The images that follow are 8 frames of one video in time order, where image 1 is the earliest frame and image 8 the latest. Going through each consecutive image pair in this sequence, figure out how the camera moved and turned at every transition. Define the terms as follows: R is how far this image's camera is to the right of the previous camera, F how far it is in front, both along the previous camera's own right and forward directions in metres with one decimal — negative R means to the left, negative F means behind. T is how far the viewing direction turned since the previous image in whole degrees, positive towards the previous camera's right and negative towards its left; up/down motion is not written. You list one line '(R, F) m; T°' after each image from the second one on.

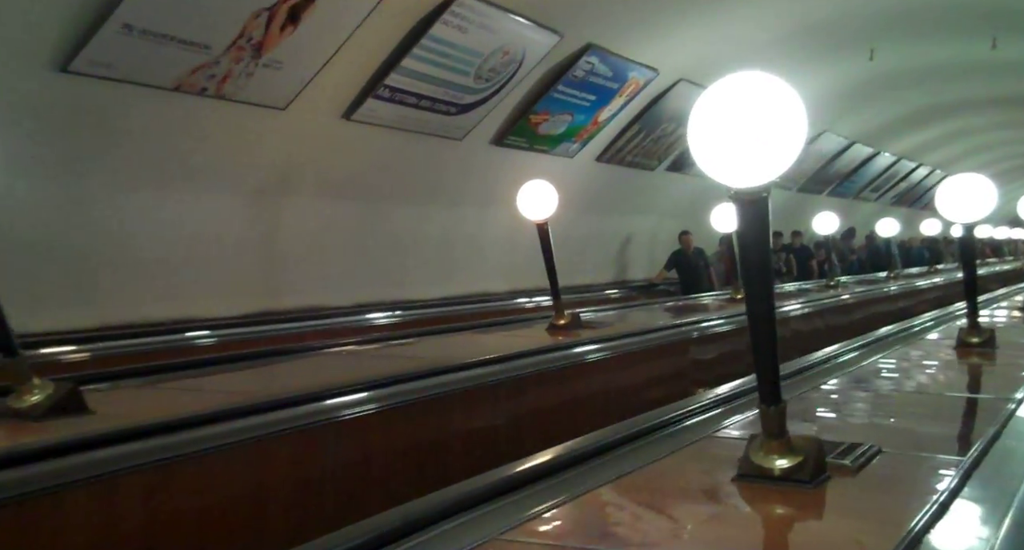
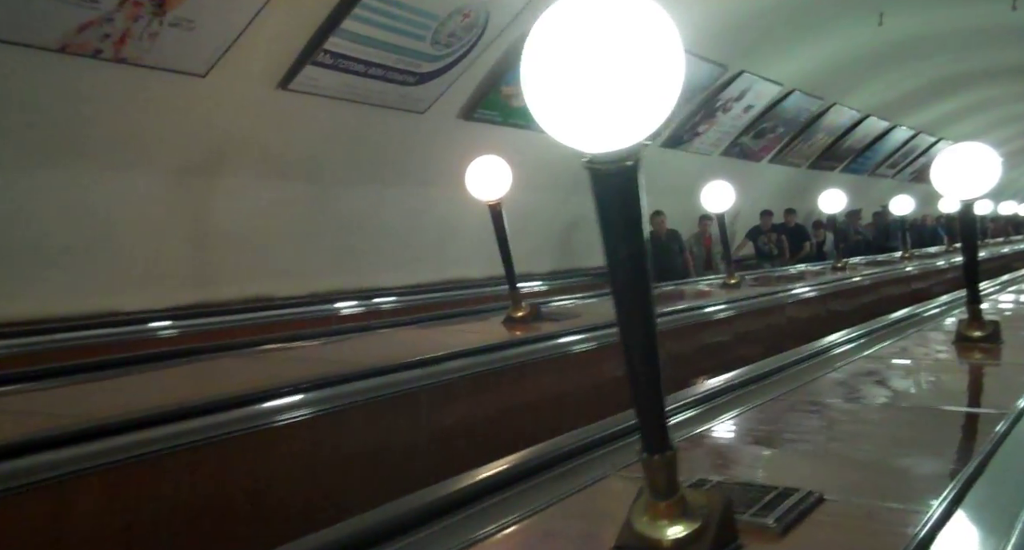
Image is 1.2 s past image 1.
(+0.4, +0.4) m; -1°
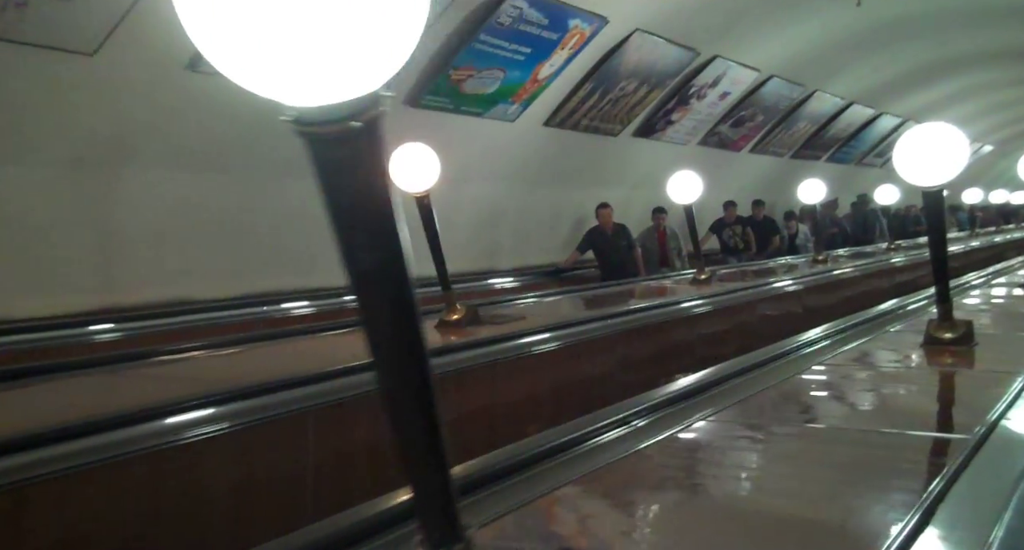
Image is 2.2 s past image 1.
(+0.3, +0.4) m; 0°
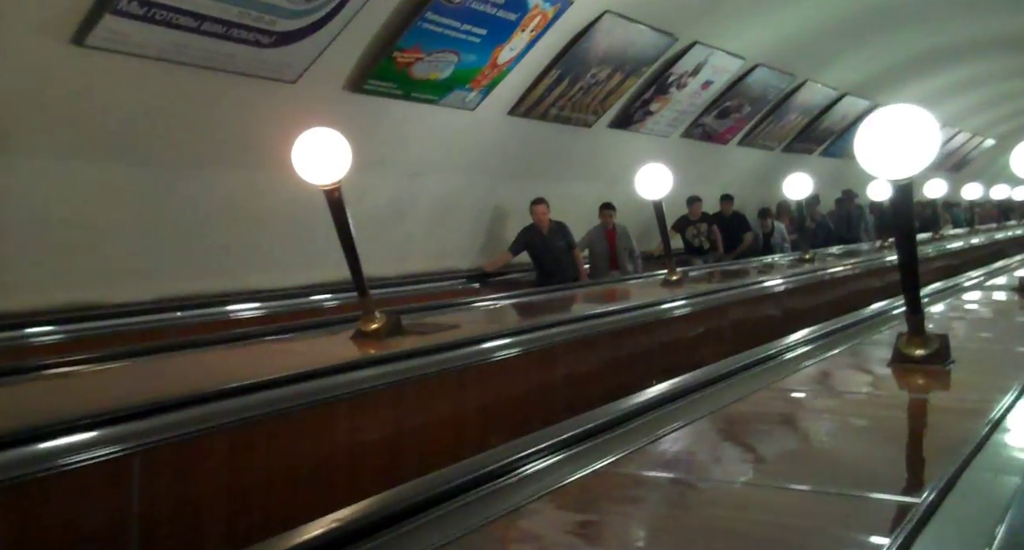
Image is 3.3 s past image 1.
(+0.3, +0.4) m; 0°
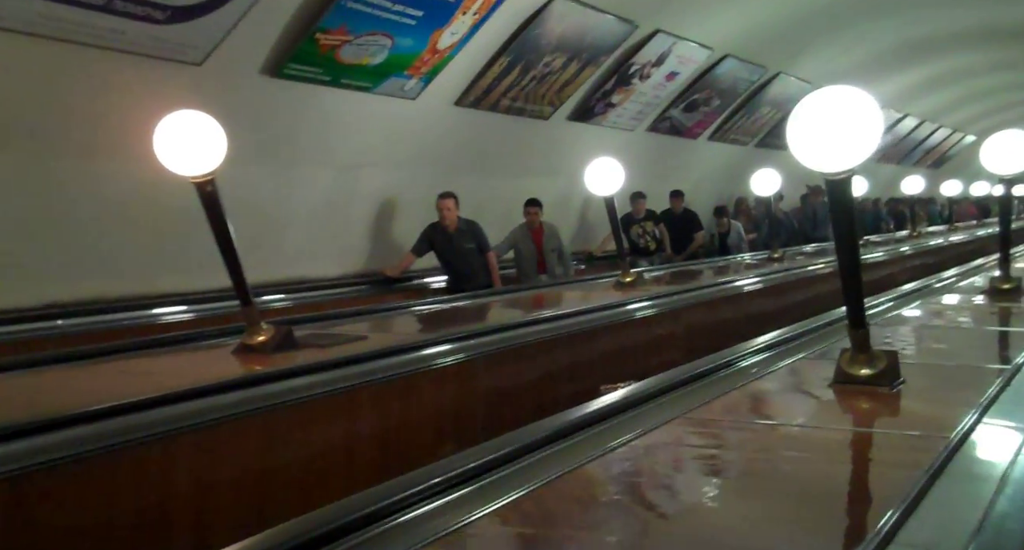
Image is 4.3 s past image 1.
(+0.3, +0.4) m; +1°
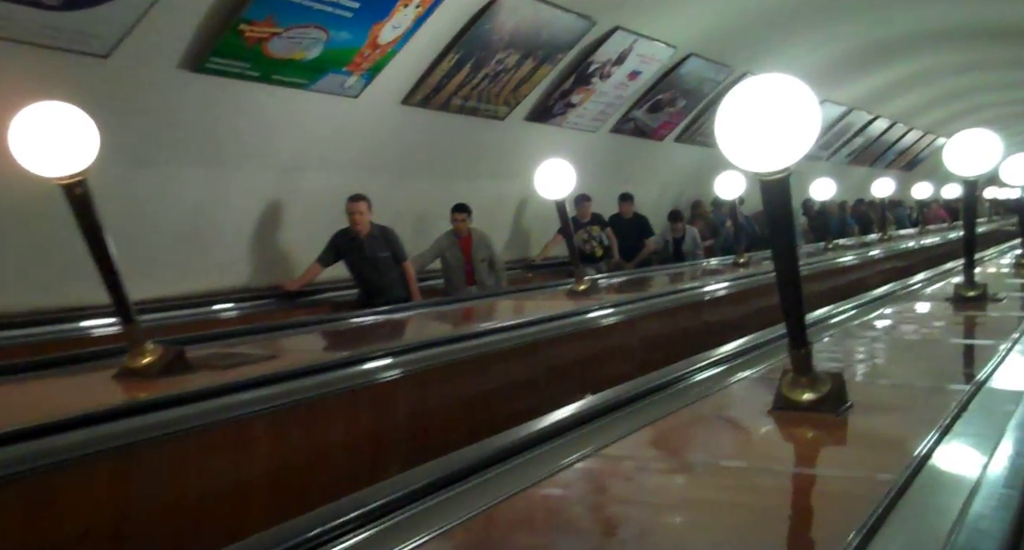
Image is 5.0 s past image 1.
(+0.2, +0.3) m; +1°
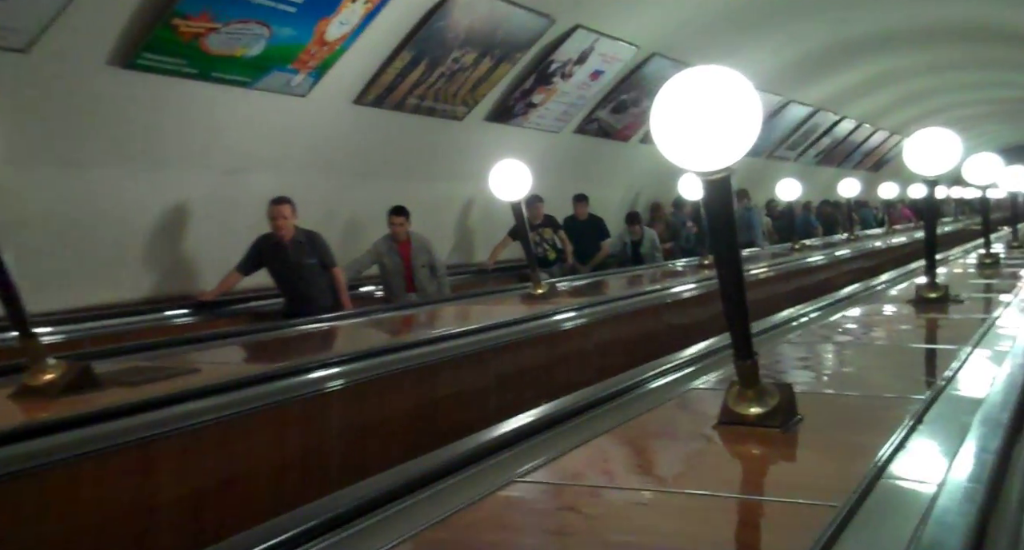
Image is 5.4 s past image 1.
(+0.1, +0.2) m; +2°
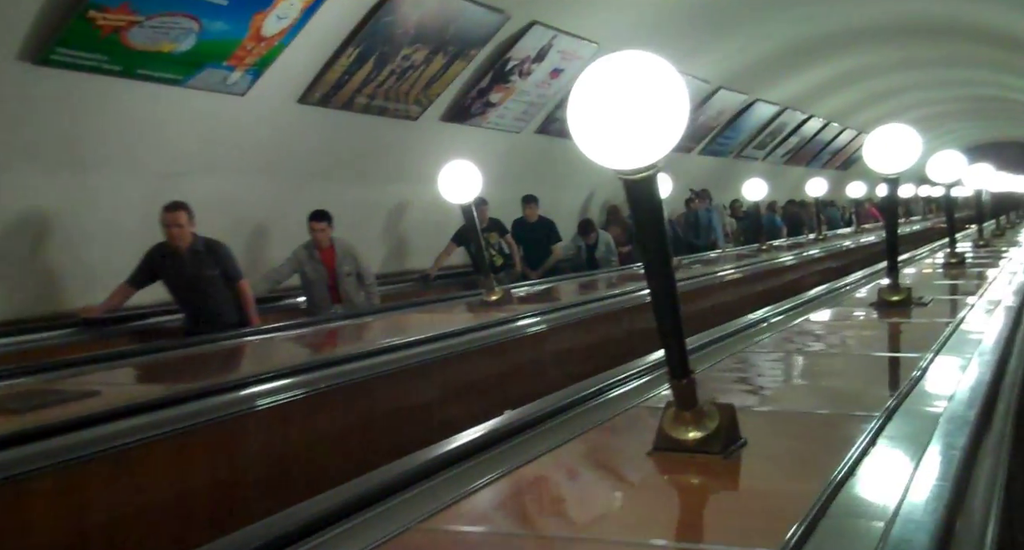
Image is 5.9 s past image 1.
(+0.2, +0.2) m; +2°
